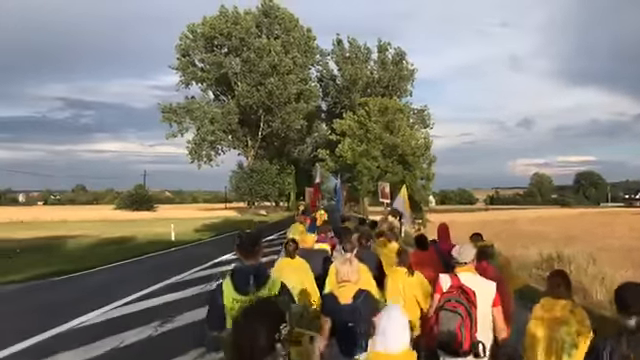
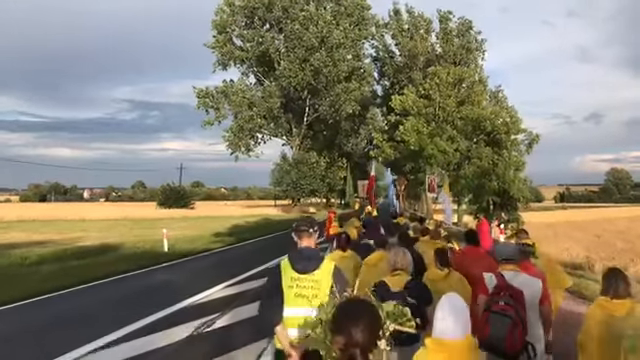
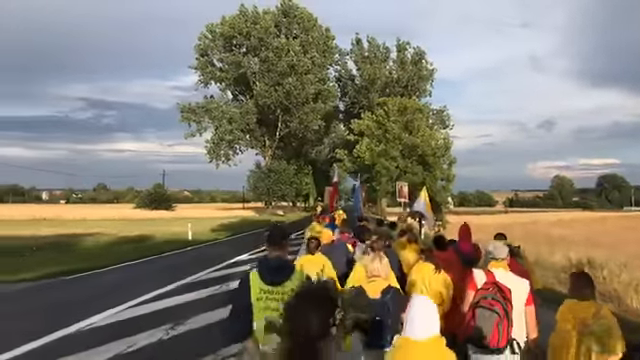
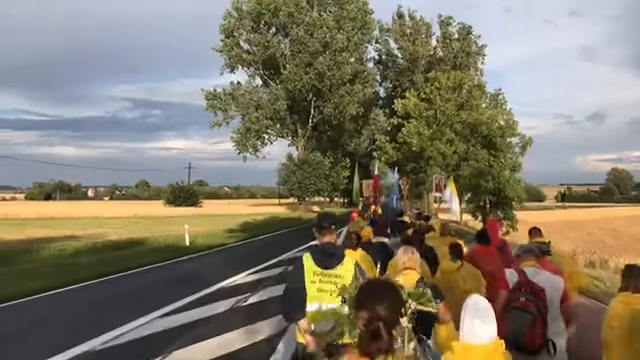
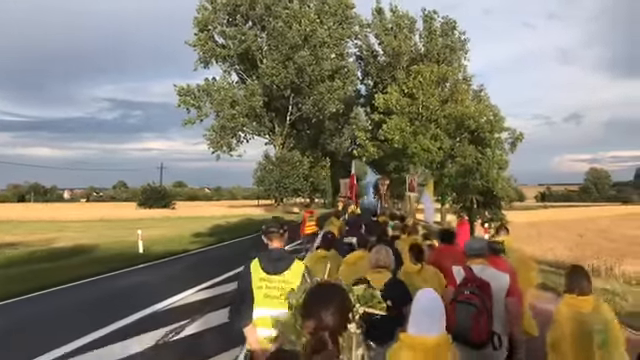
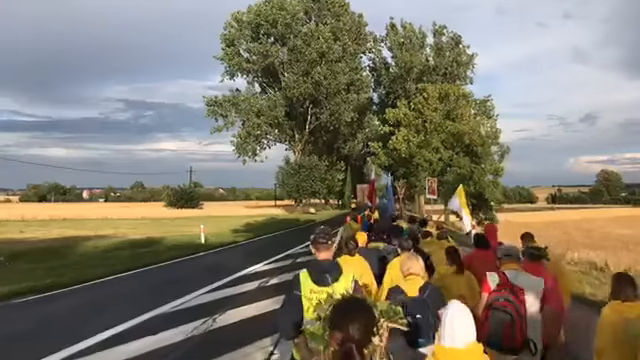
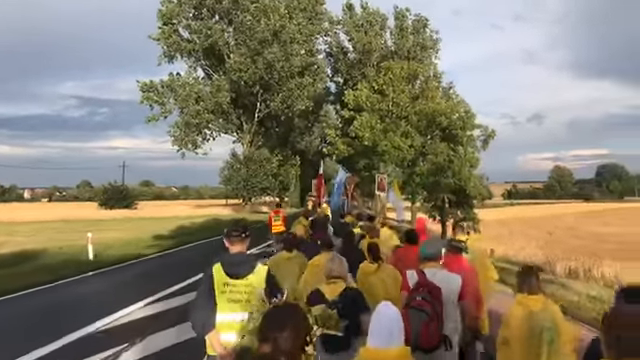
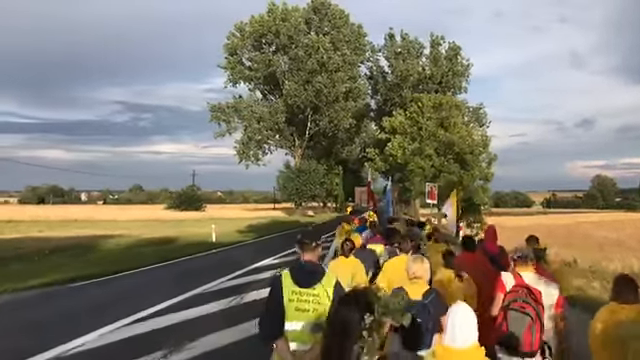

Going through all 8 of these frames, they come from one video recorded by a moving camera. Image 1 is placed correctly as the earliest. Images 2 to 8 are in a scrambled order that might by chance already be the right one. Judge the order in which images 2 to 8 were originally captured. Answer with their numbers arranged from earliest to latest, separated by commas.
3, 8, 6, 4, 2, 5, 7
